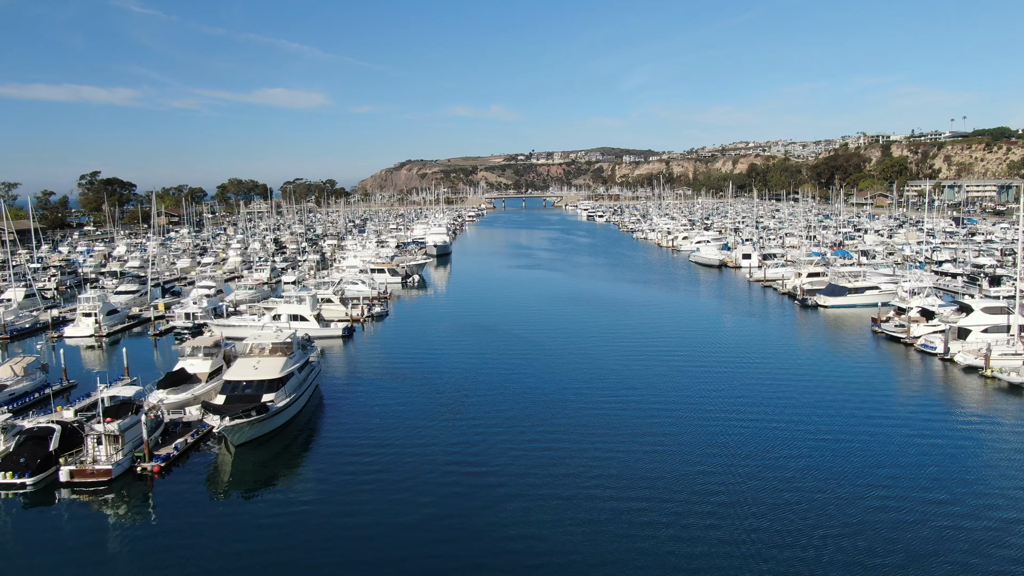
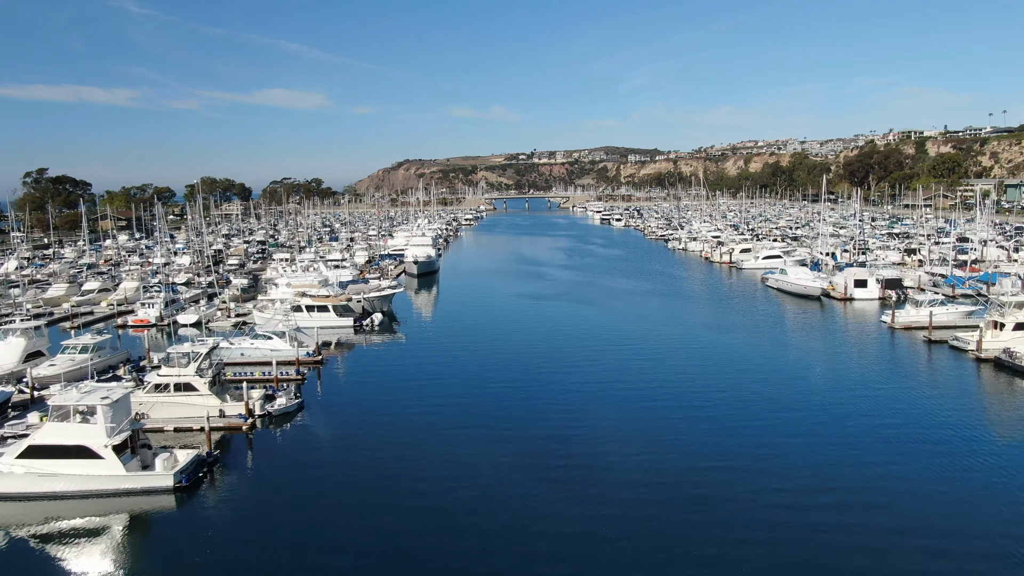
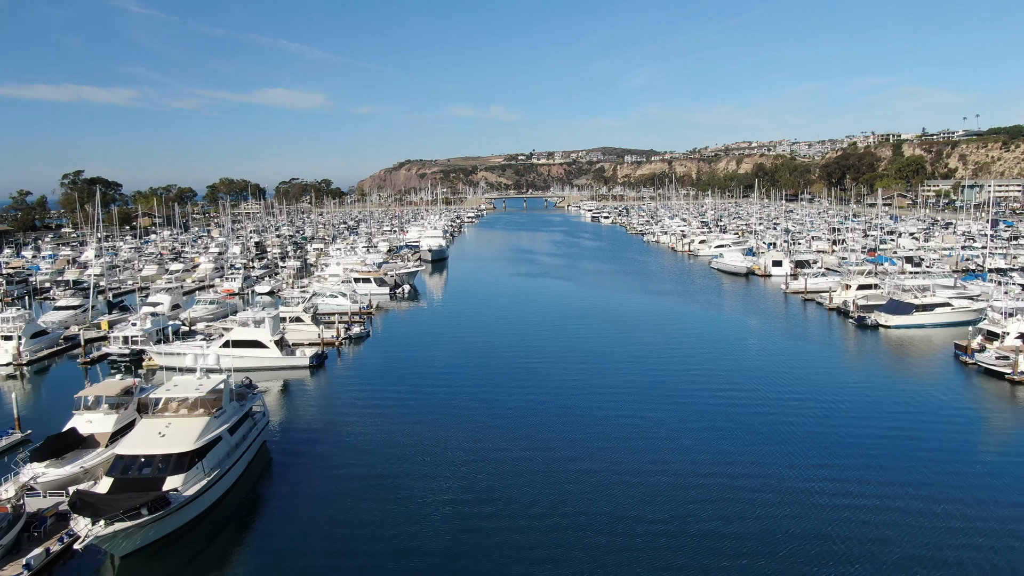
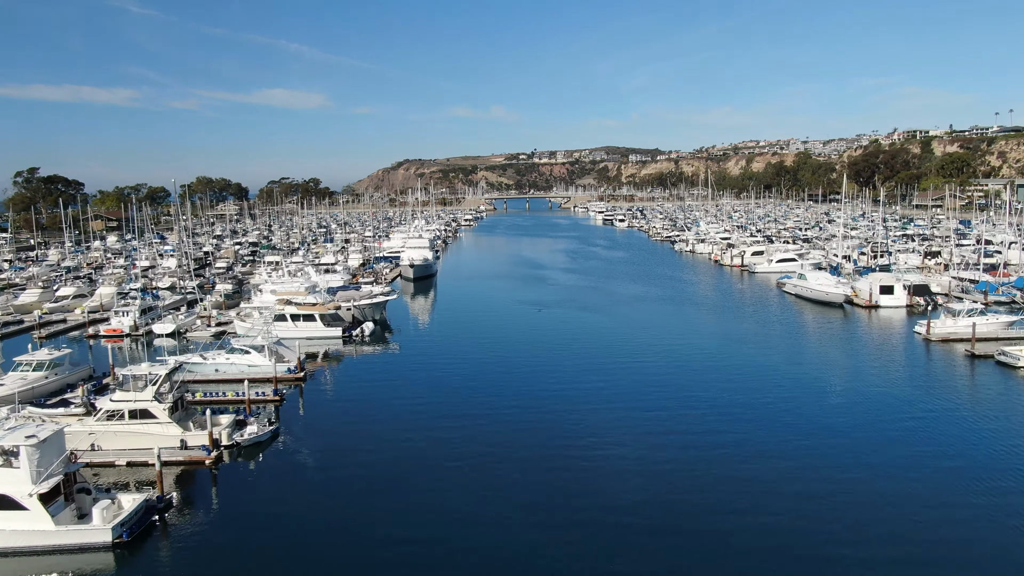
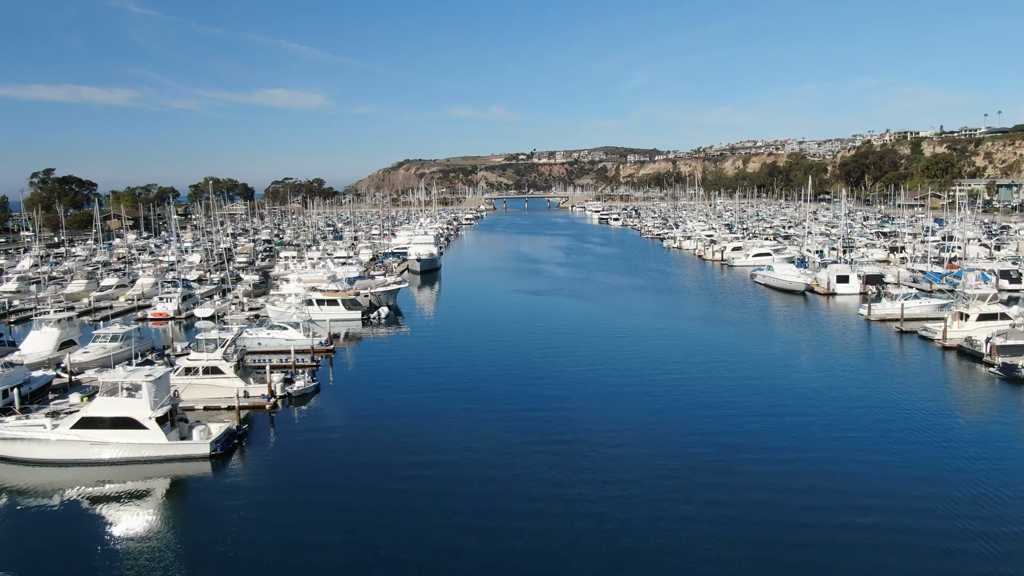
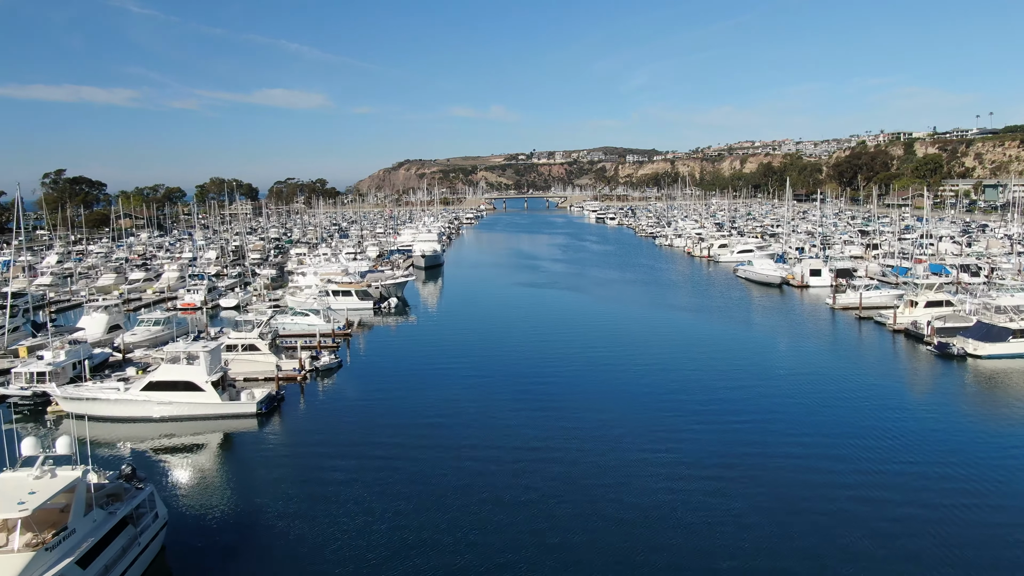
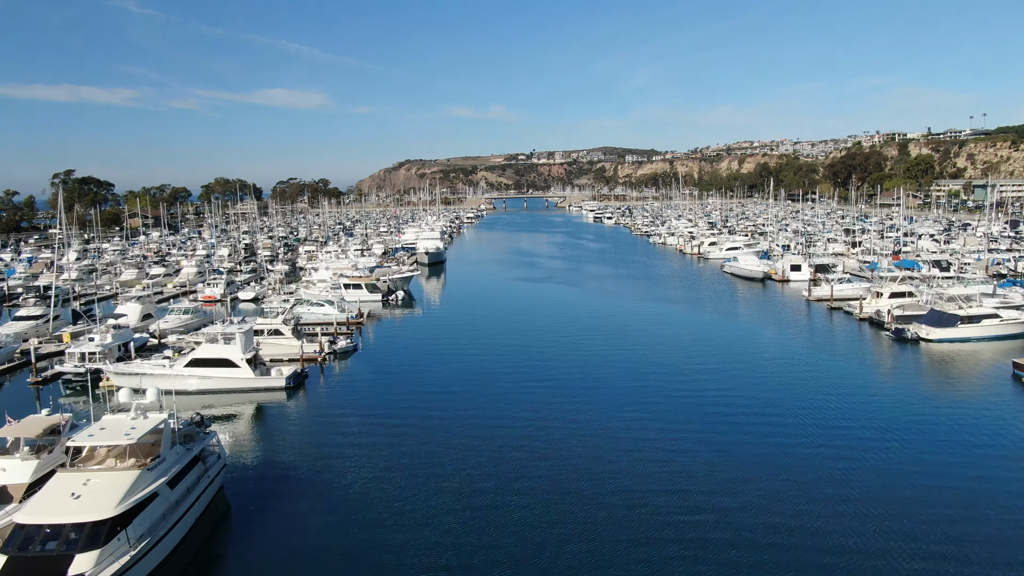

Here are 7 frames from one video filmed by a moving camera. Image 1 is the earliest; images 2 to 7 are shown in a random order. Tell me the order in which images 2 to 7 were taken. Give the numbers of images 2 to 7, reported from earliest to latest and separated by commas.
3, 7, 6, 5, 2, 4
